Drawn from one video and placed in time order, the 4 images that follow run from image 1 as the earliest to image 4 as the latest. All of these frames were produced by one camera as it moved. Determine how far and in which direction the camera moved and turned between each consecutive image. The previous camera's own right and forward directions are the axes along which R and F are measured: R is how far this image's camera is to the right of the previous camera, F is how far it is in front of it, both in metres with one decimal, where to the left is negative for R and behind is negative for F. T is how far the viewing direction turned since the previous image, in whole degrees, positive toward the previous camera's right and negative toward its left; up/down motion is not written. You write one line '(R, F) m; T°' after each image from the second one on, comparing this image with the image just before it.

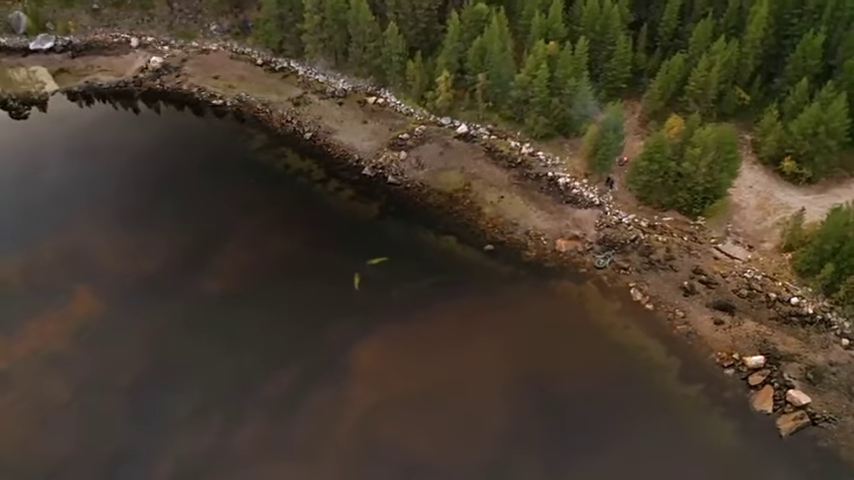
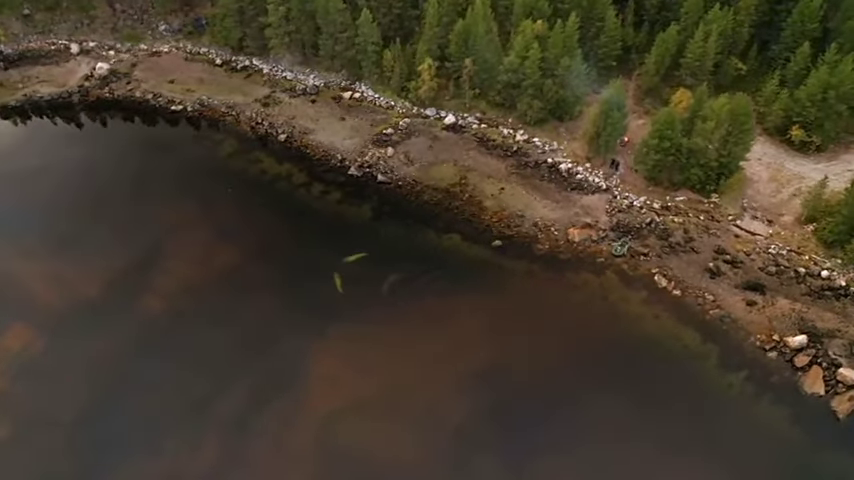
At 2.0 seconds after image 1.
(-4.0, +4.2) m; +5°
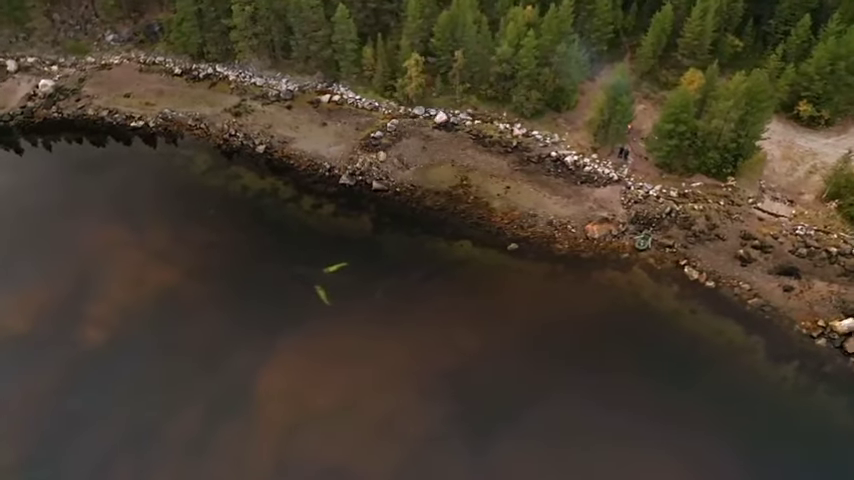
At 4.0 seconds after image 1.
(-4.3, +4.0) m; +5°
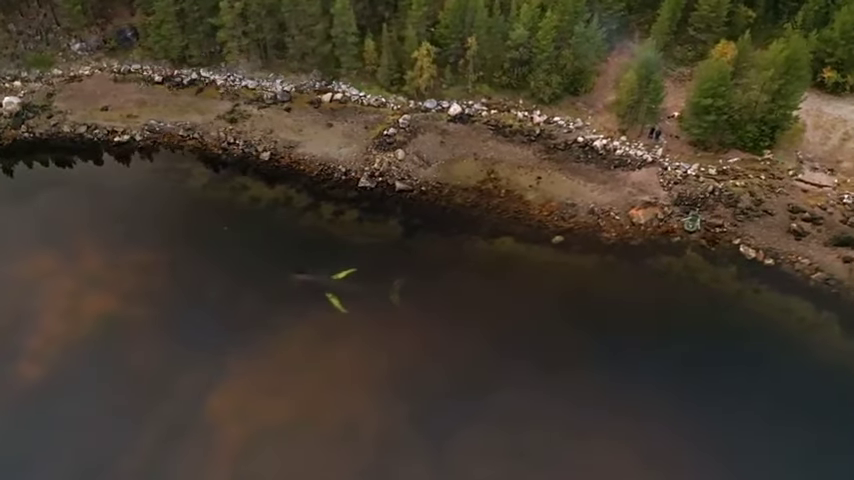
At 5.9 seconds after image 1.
(-5.6, +3.5) m; +5°
